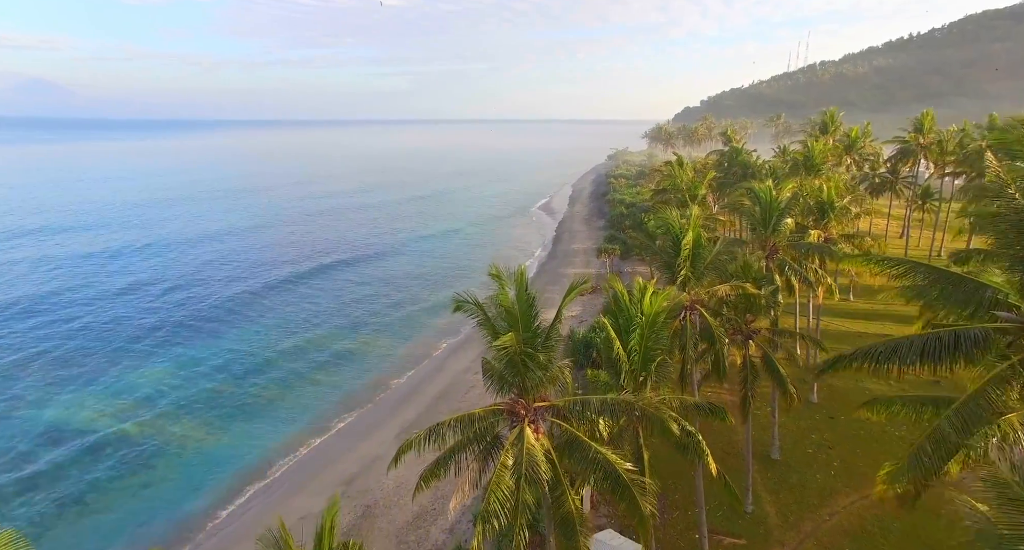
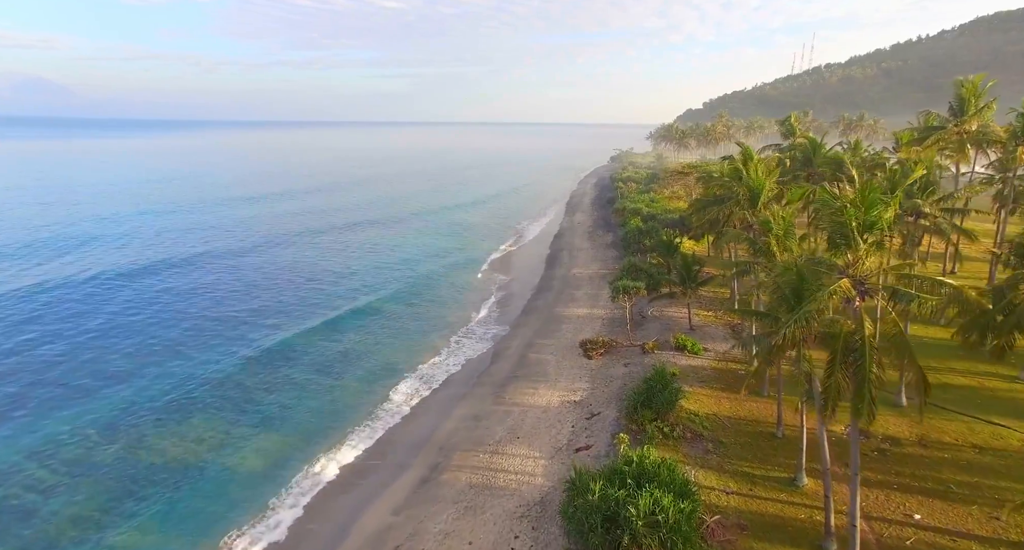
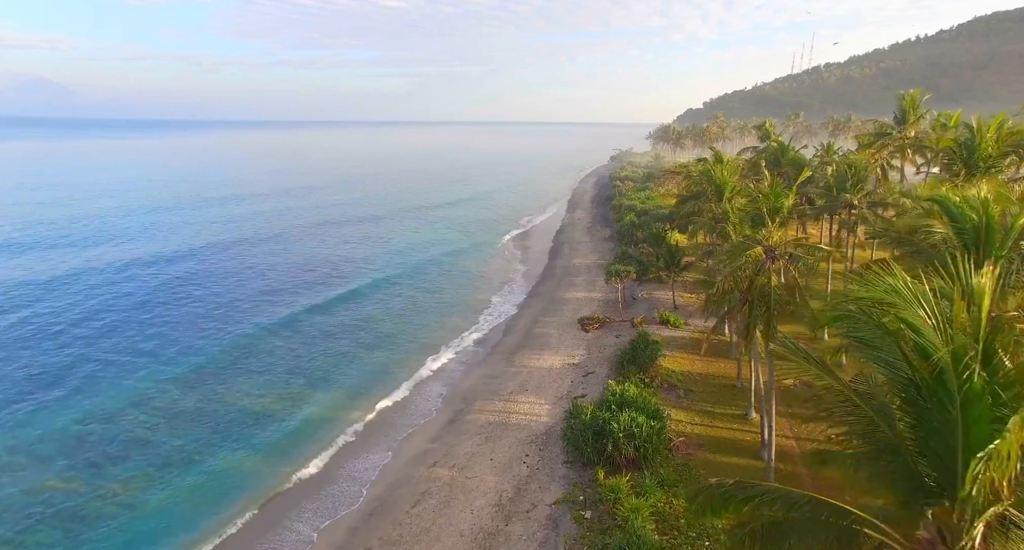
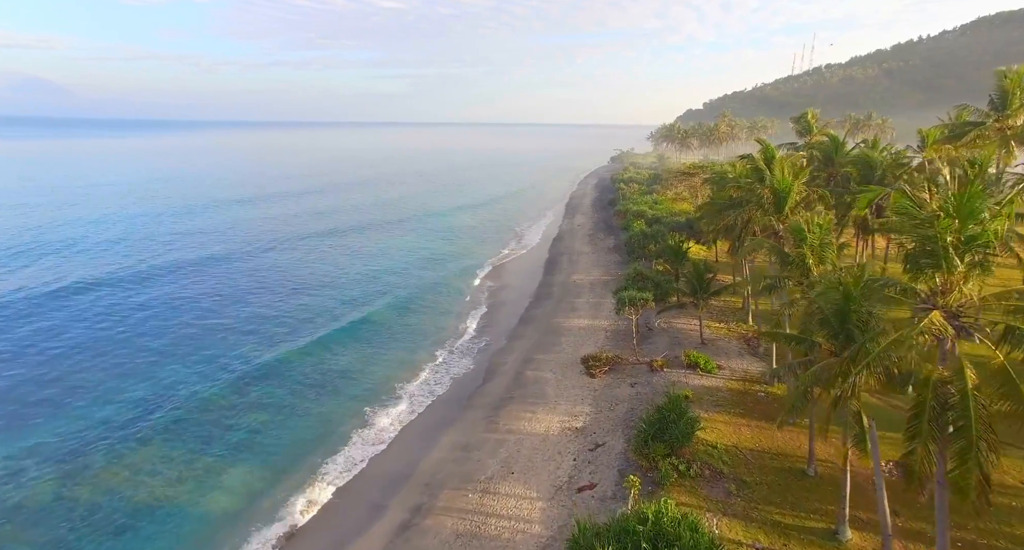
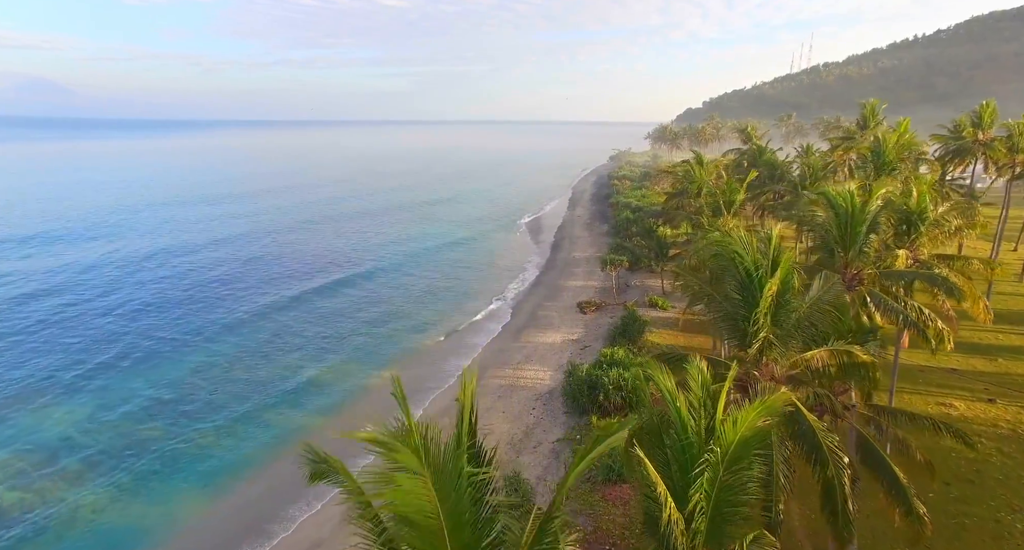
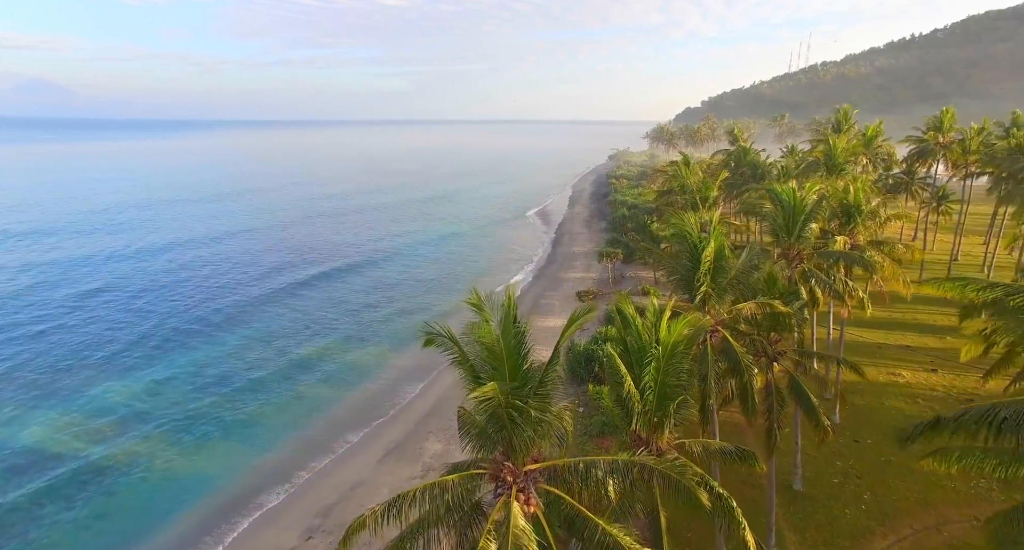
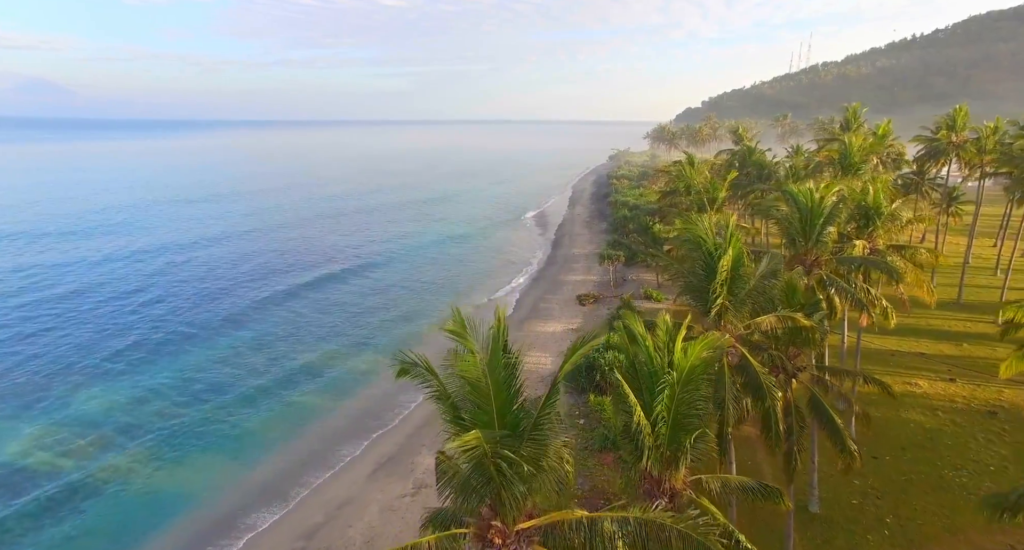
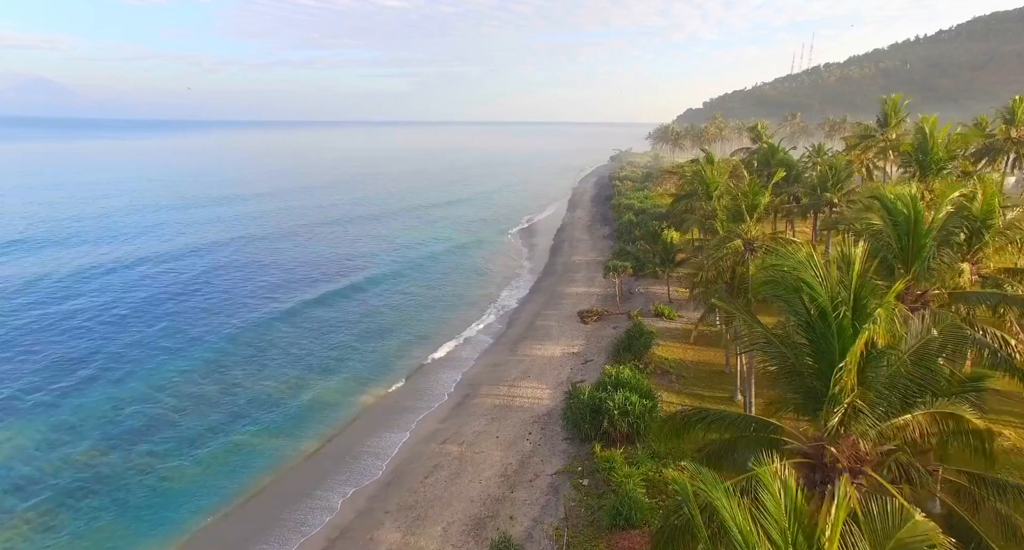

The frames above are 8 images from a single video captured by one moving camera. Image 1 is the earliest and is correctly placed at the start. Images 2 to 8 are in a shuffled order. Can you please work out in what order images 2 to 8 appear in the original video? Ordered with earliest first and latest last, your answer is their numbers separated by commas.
6, 7, 5, 8, 3, 2, 4
